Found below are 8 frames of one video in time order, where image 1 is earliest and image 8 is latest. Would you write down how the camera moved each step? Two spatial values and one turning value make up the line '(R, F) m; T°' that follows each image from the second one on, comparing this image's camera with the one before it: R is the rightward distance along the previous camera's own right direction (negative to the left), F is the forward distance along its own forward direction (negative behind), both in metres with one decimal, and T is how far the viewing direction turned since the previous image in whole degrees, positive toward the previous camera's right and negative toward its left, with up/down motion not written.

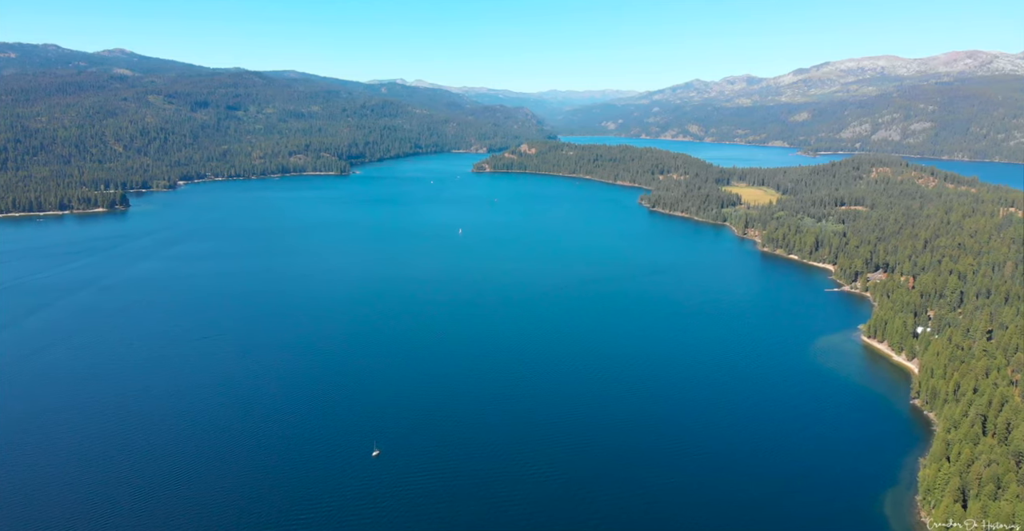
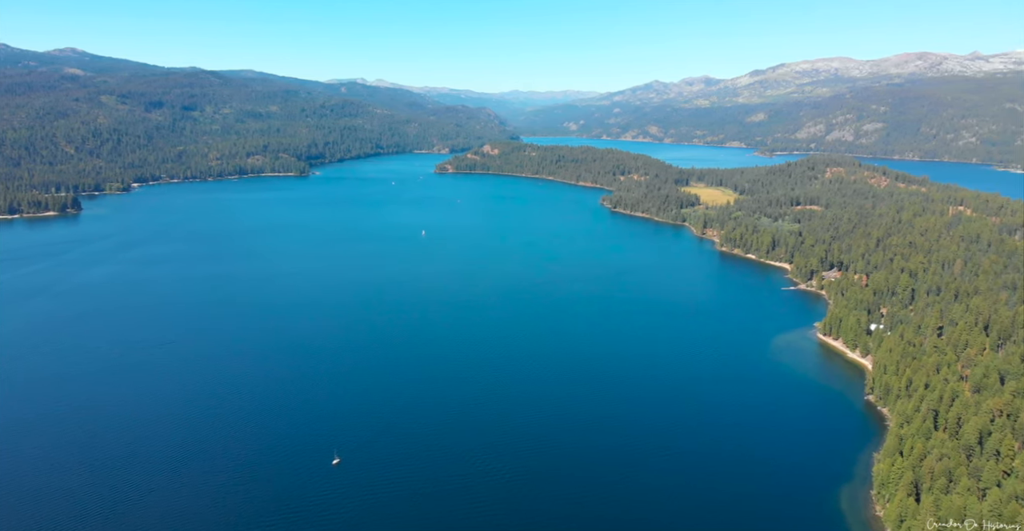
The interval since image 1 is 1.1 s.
(+0.5, +1.4) m; +3°
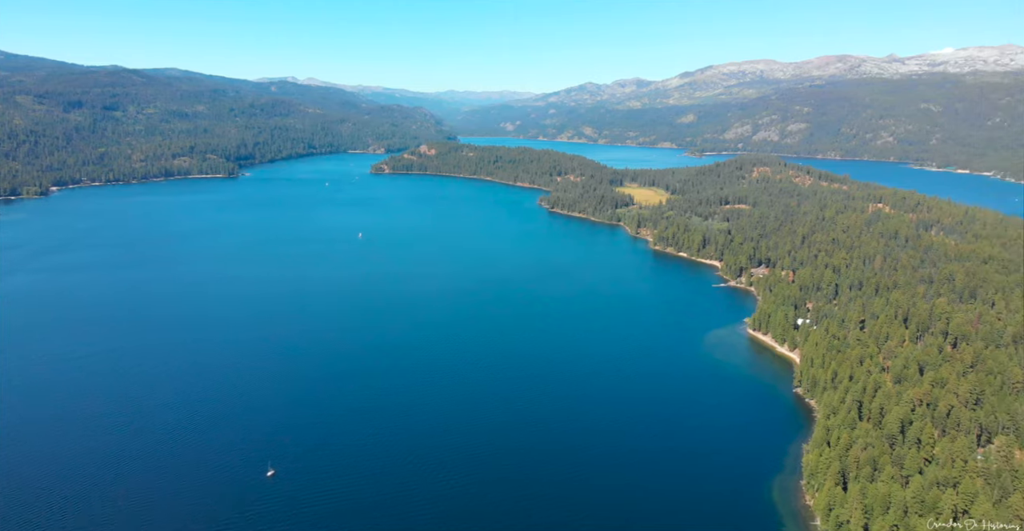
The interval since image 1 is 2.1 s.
(+0.5, +1.6) m; +6°
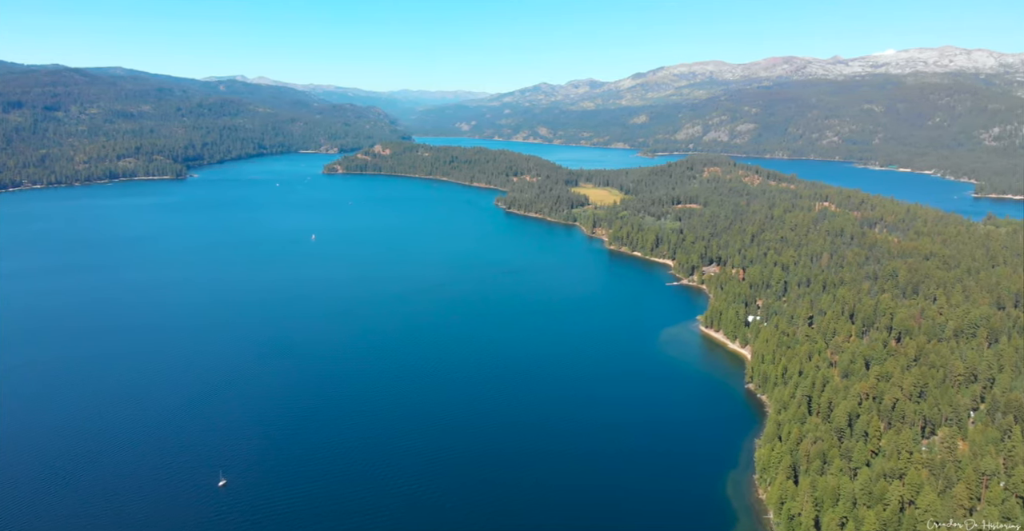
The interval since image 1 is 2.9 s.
(+0.3, +0.9) m; +4°
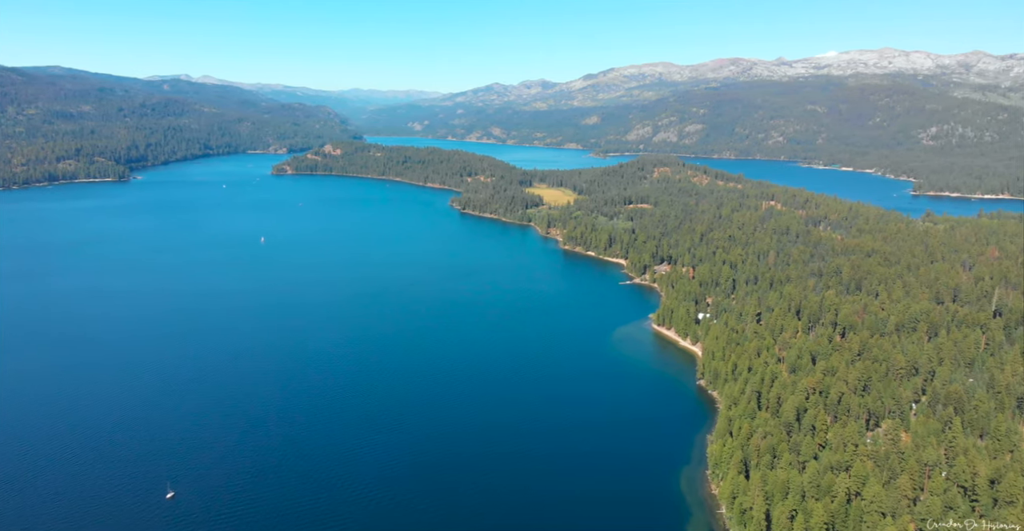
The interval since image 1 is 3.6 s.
(+0.3, +0.8) m; +4°
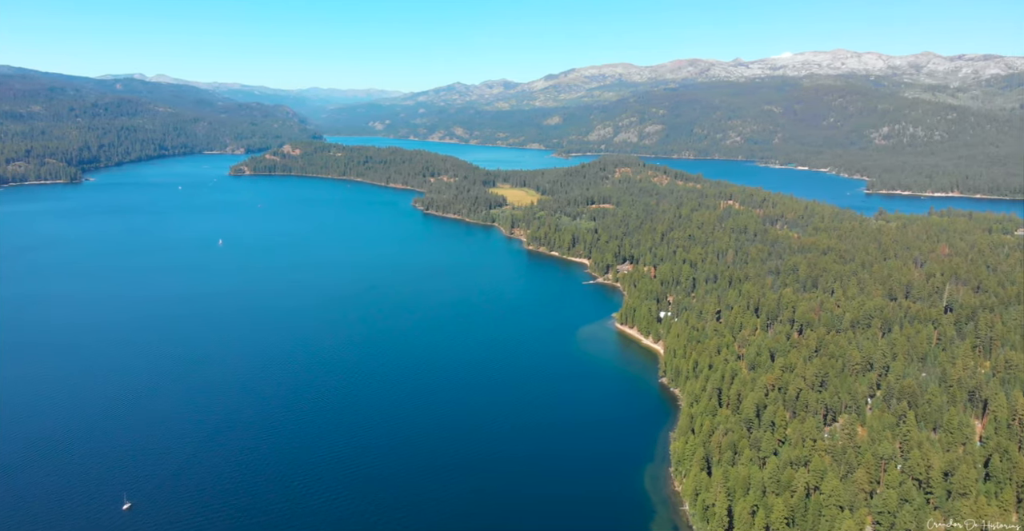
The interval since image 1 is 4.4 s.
(+0.2, +0.5) m; +3°
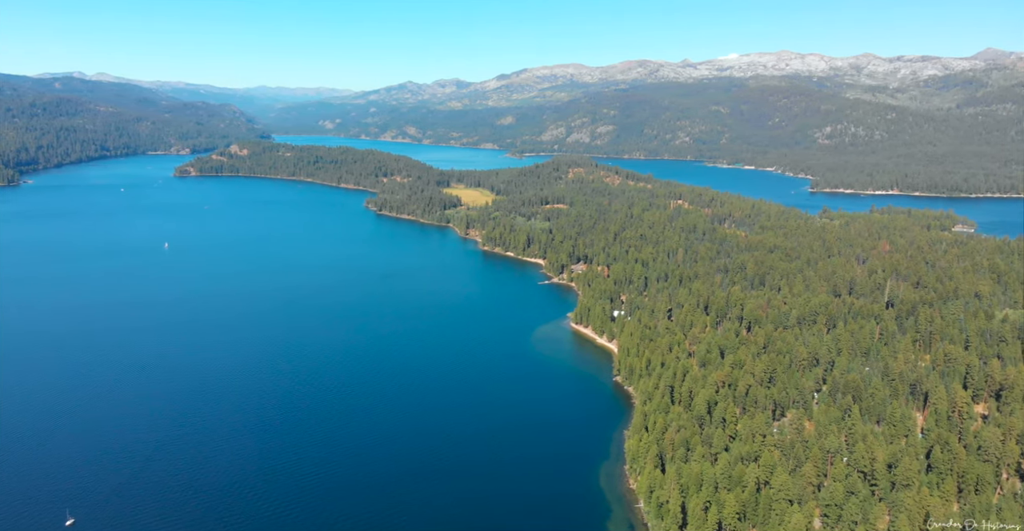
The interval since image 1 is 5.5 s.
(+0.2, +0.6) m; +4°
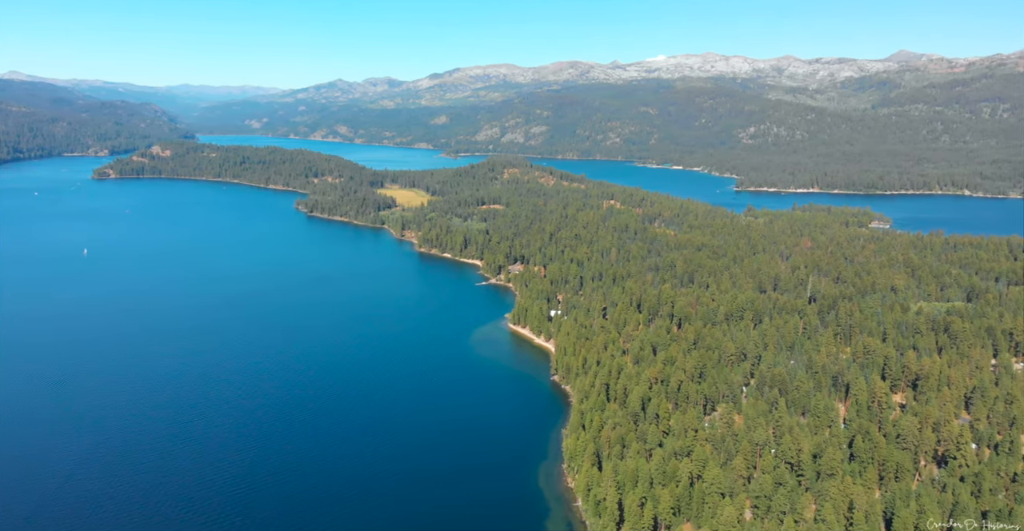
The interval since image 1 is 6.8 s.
(+0.2, +0.6) m; +6°
